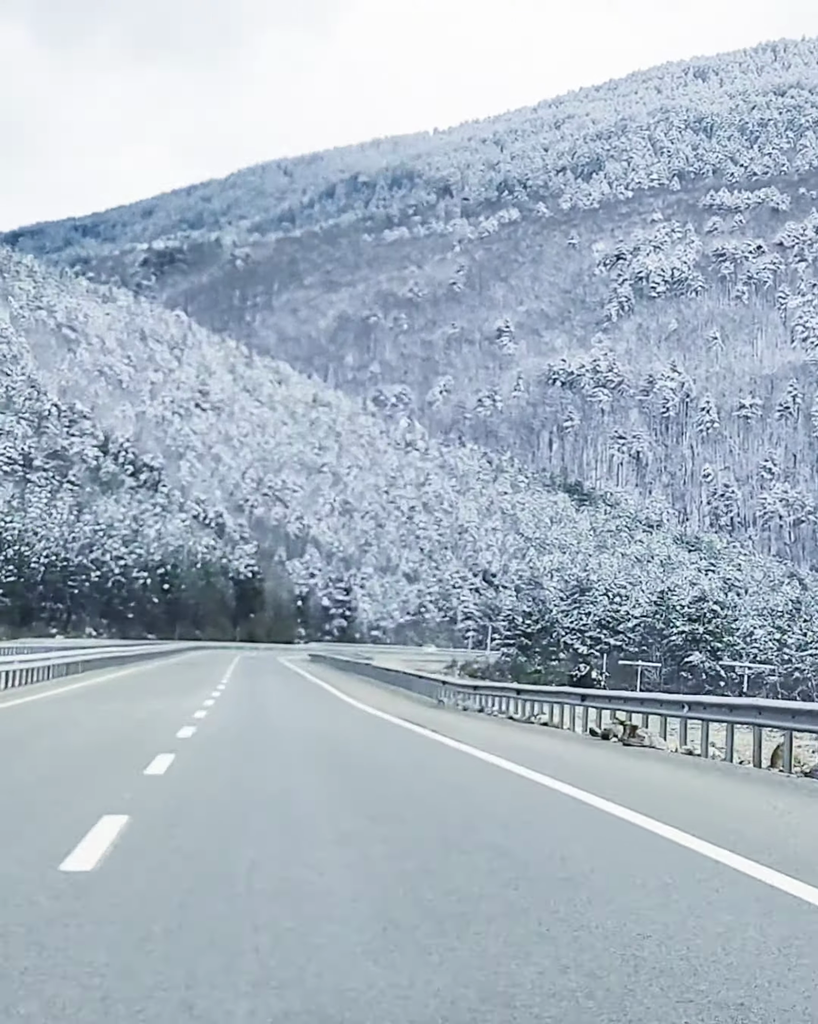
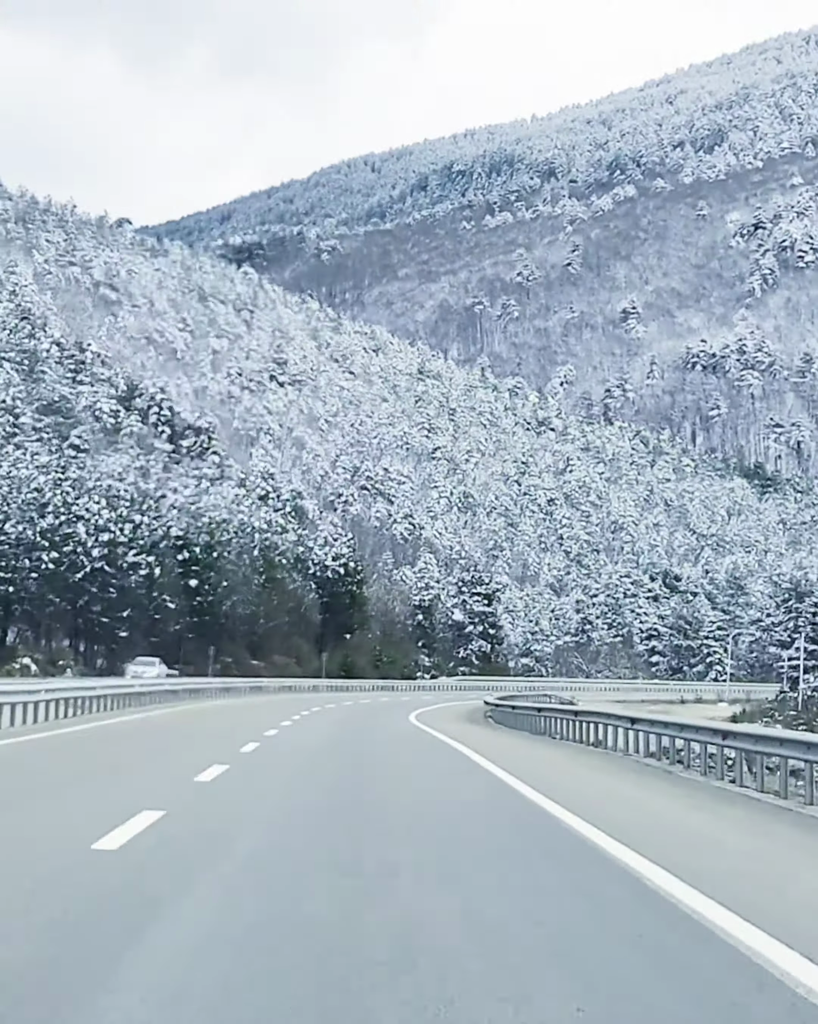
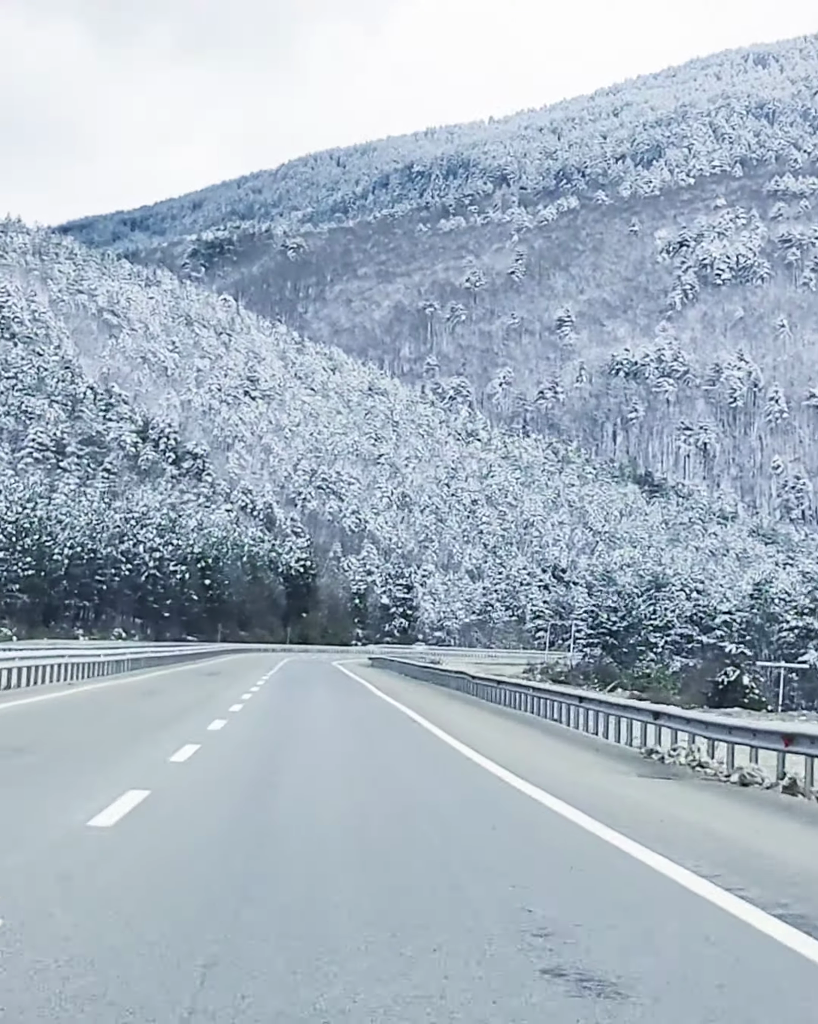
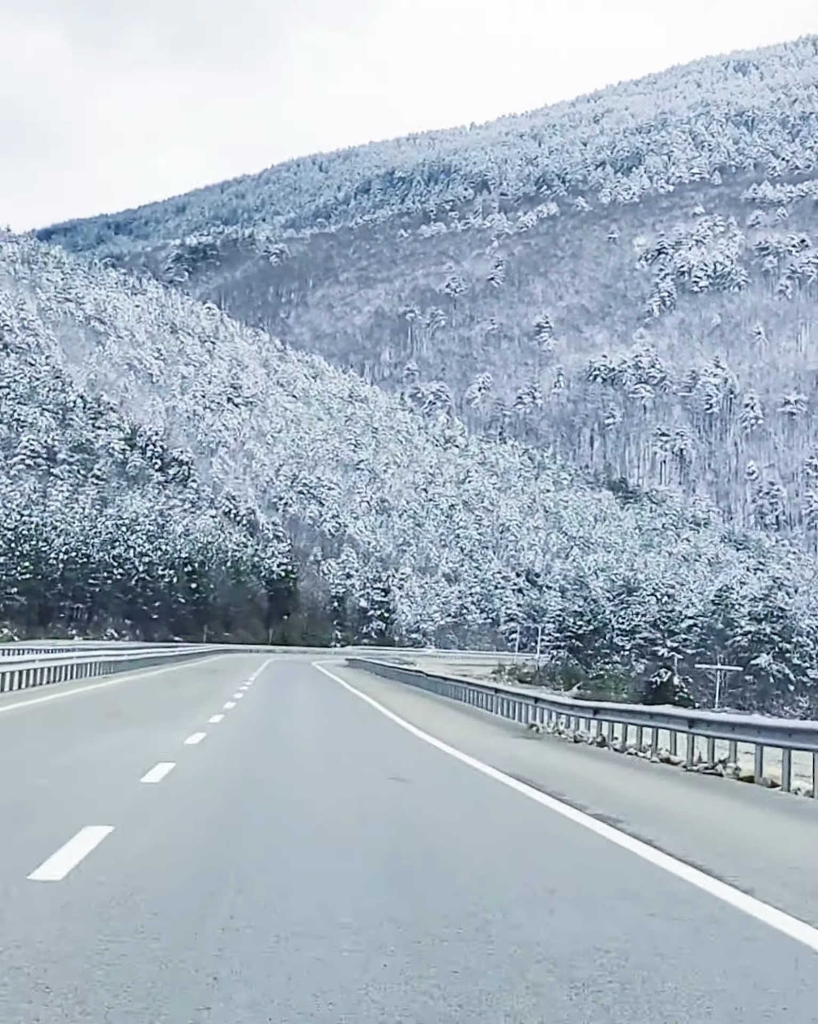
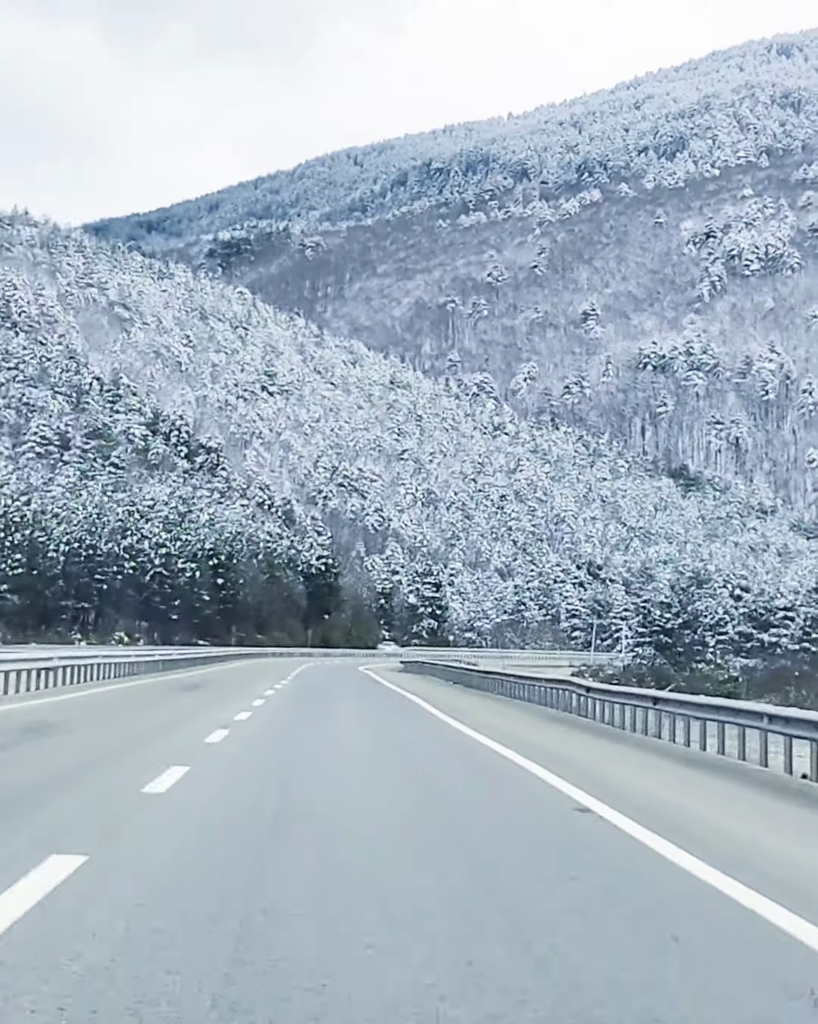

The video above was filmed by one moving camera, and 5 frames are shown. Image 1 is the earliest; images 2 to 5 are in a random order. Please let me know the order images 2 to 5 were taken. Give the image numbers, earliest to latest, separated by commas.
4, 3, 5, 2
